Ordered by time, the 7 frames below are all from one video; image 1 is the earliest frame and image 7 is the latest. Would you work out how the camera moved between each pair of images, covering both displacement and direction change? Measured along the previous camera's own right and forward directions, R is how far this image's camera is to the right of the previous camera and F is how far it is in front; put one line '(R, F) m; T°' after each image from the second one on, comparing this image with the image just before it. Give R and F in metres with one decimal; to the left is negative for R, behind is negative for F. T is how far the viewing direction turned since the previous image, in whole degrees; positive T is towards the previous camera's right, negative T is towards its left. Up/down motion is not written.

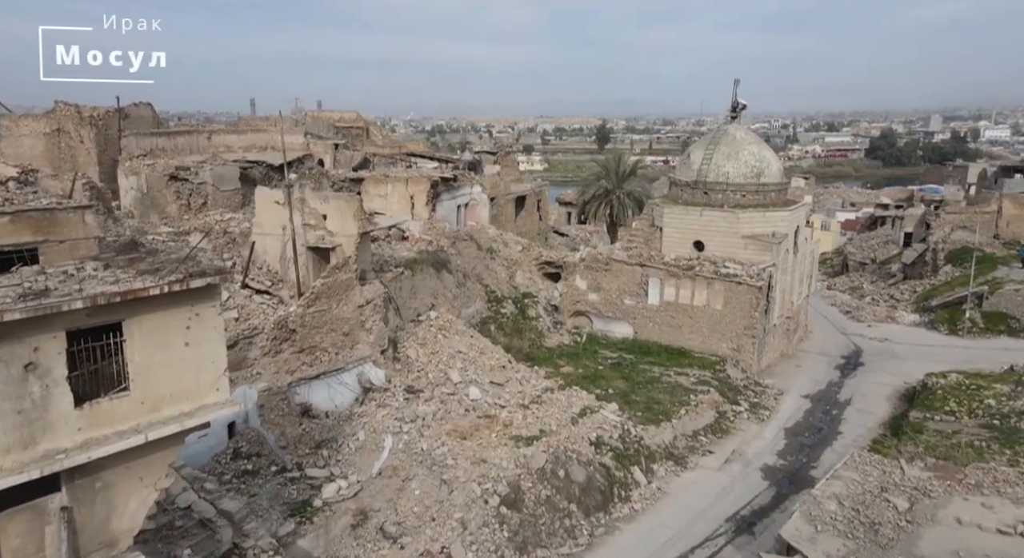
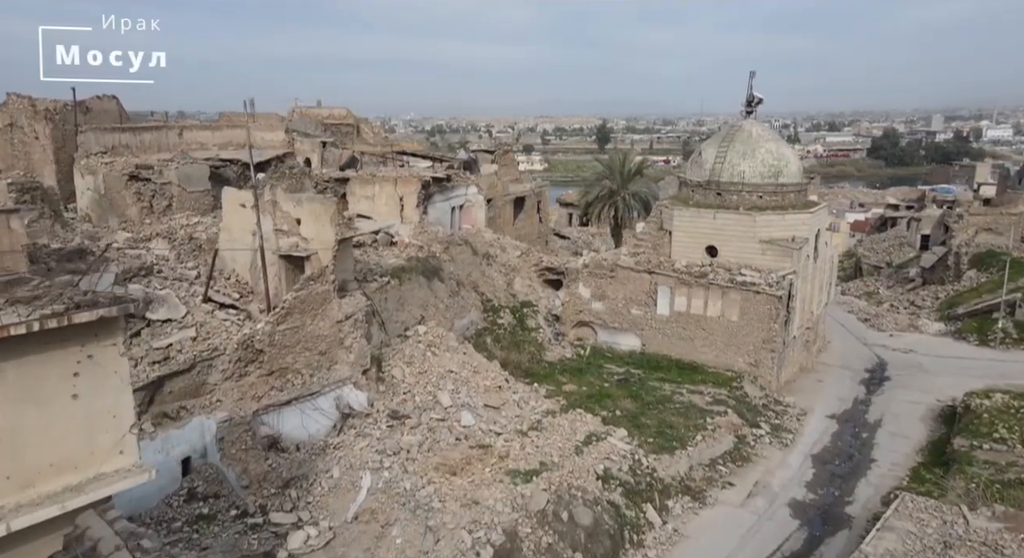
(+0.1, +1.3) m; 0°
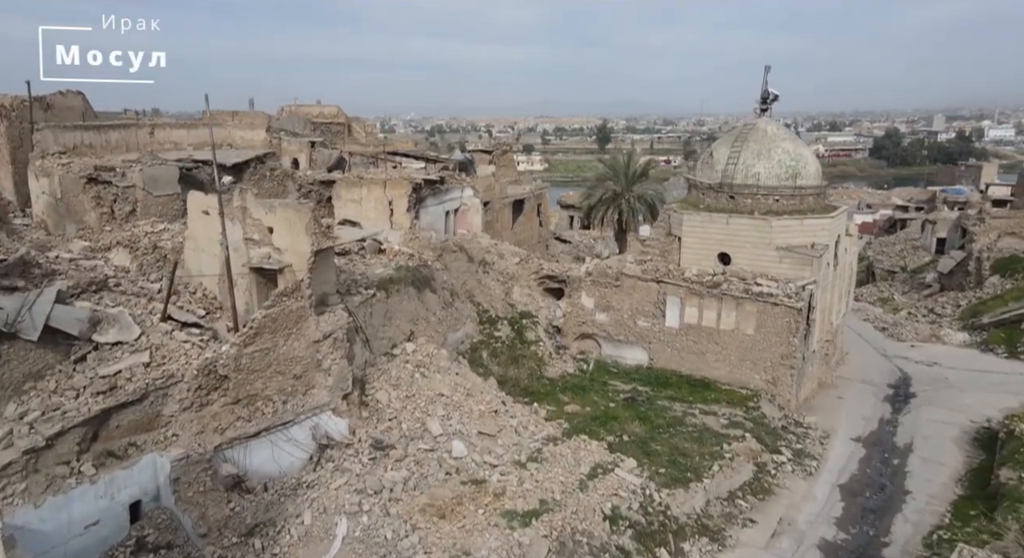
(+0.1, +1.1) m; 0°
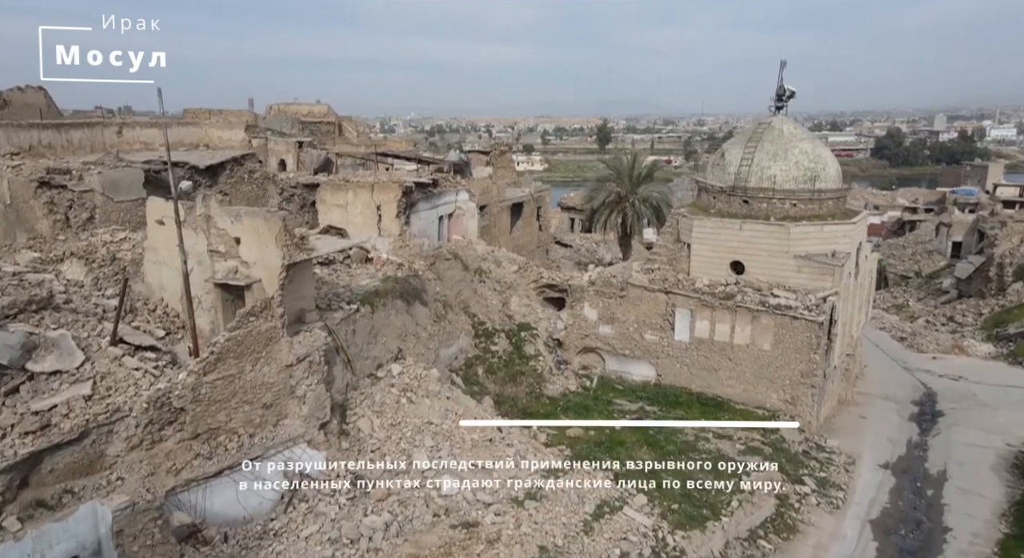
(+0.1, +1.1) m; 0°
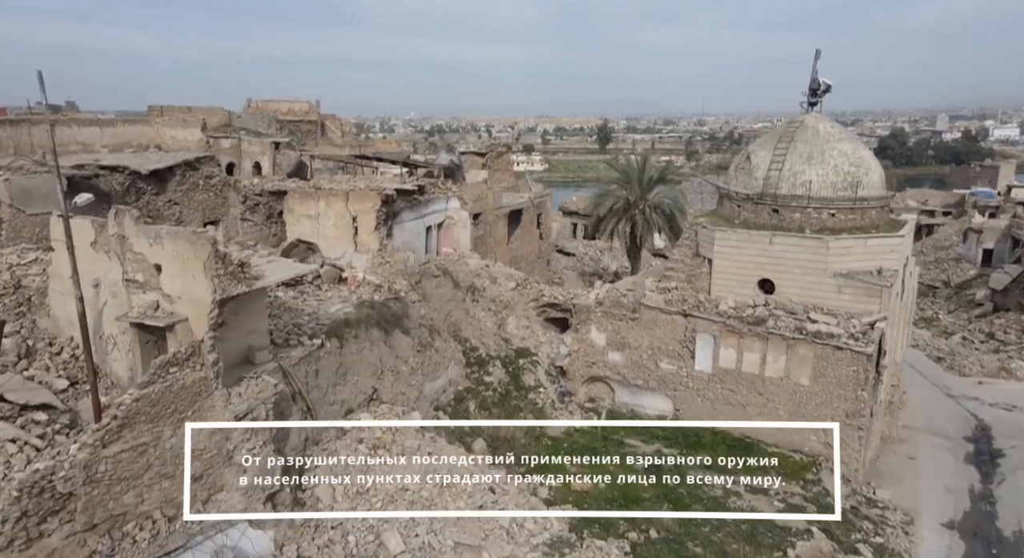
(+0.1, +1.8) m; 0°
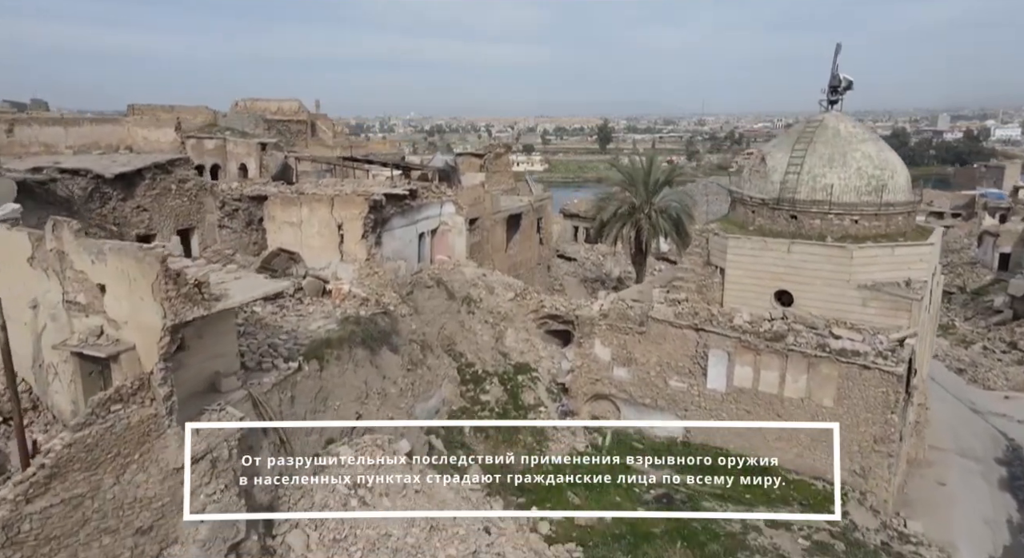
(0.0, +0.9) m; 0°
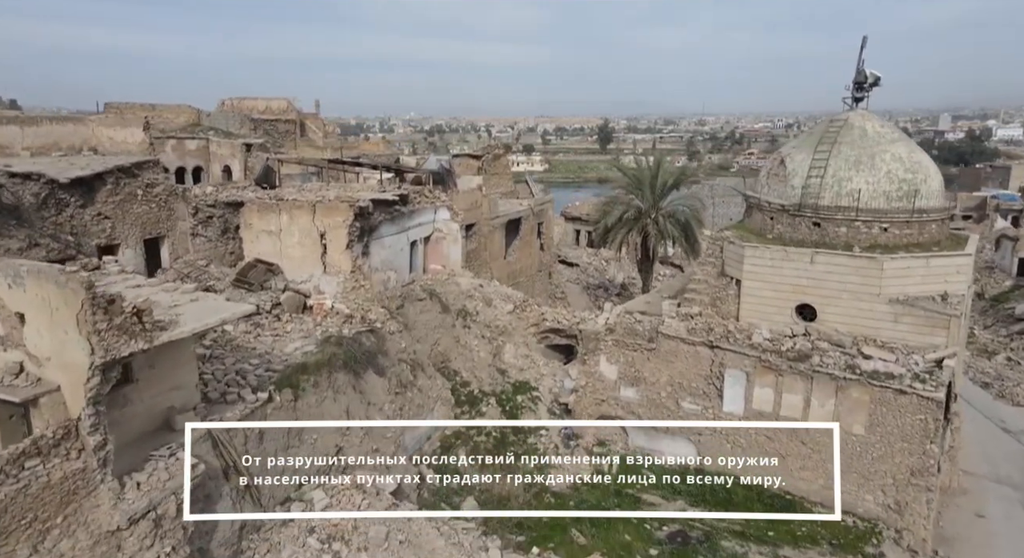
(0.0, +1.0) m; 0°
